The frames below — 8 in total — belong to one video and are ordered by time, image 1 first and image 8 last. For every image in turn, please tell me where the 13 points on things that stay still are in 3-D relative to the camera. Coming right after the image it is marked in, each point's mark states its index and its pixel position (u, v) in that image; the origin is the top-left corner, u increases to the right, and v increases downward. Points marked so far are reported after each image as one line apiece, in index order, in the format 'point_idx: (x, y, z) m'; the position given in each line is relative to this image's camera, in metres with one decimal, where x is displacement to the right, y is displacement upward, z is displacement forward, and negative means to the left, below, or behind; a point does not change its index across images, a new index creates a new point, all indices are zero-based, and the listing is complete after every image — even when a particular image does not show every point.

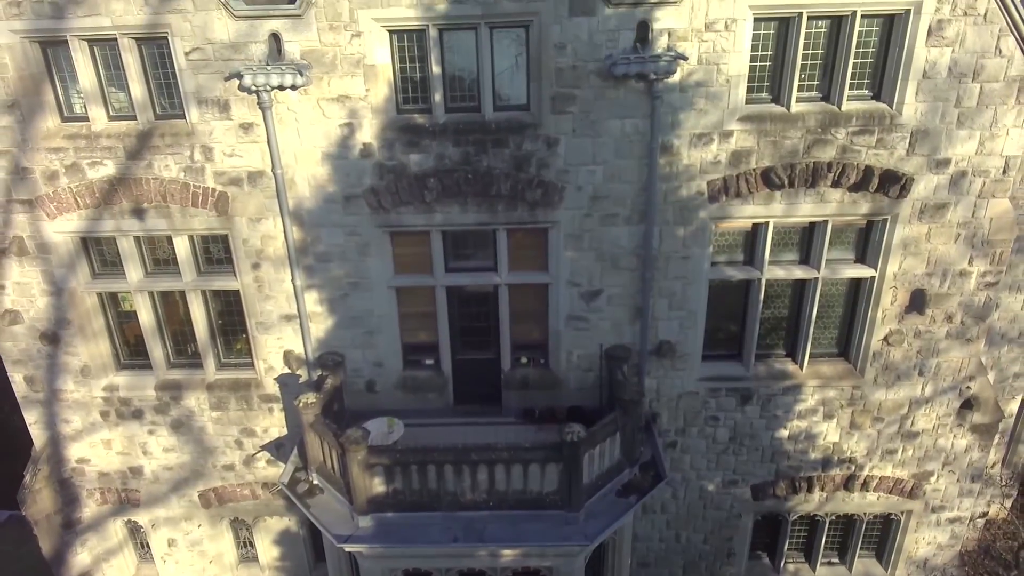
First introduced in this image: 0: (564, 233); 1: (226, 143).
0: (+0.9, +1.0, +11.6) m
1: (-4.8, +2.4, +11.0) m
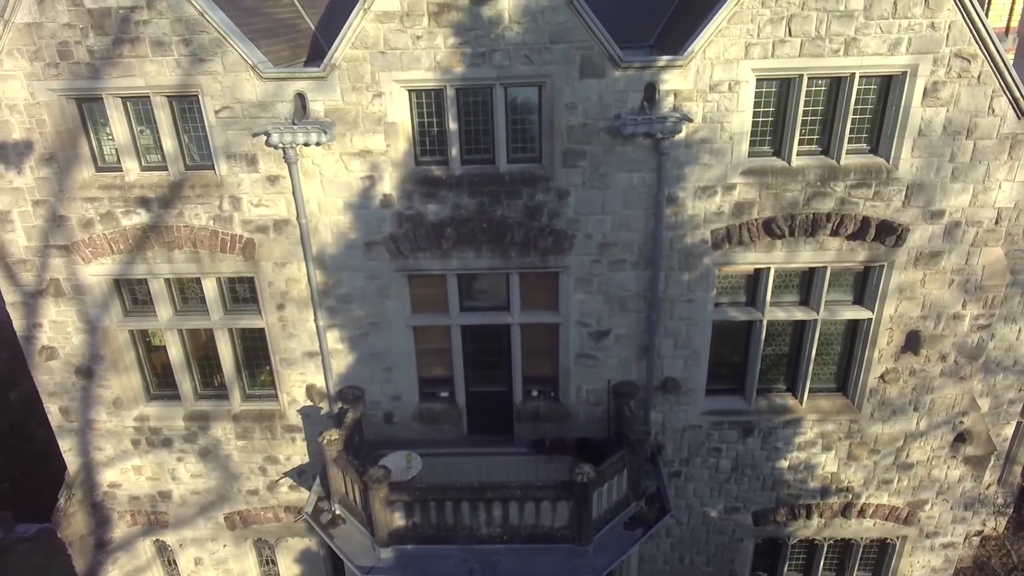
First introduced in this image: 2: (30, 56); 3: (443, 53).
0: (+1.1, +0.2, +12.1) m
1: (-4.5, +1.6, +11.6) m
2: (-7.8, +3.8, +10.7) m
3: (-1.1, +3.8, +10.6) m
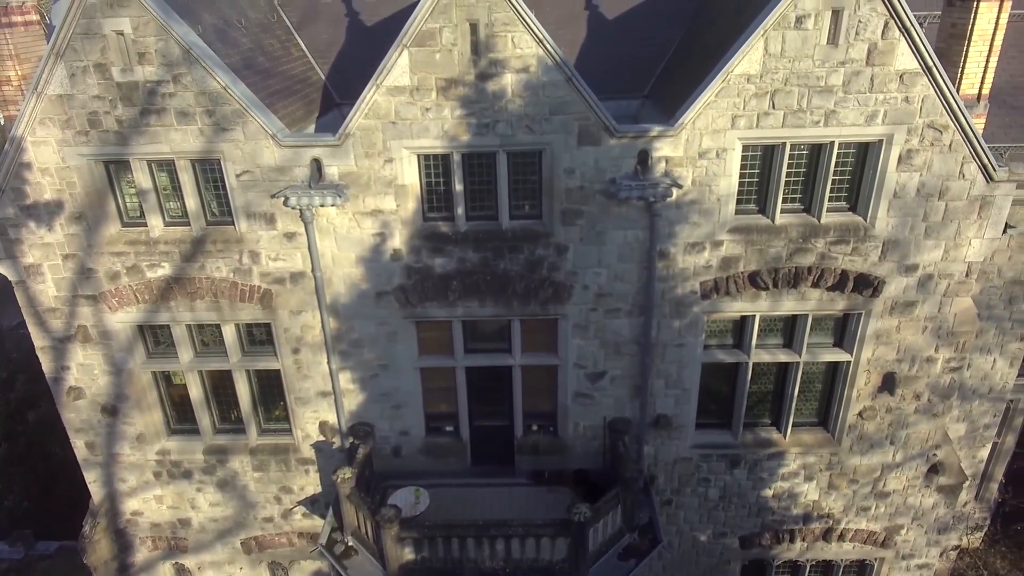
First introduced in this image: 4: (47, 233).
0: (+1.2, -0.7, +12.9) m
1: (-4.5, +0.7, +12.3) m
2: (-7.8, +2.8, +11.4) m
3: (-1.1, +2.8, +11.3) m
4: (-8.7, +1.0, +12.3) m
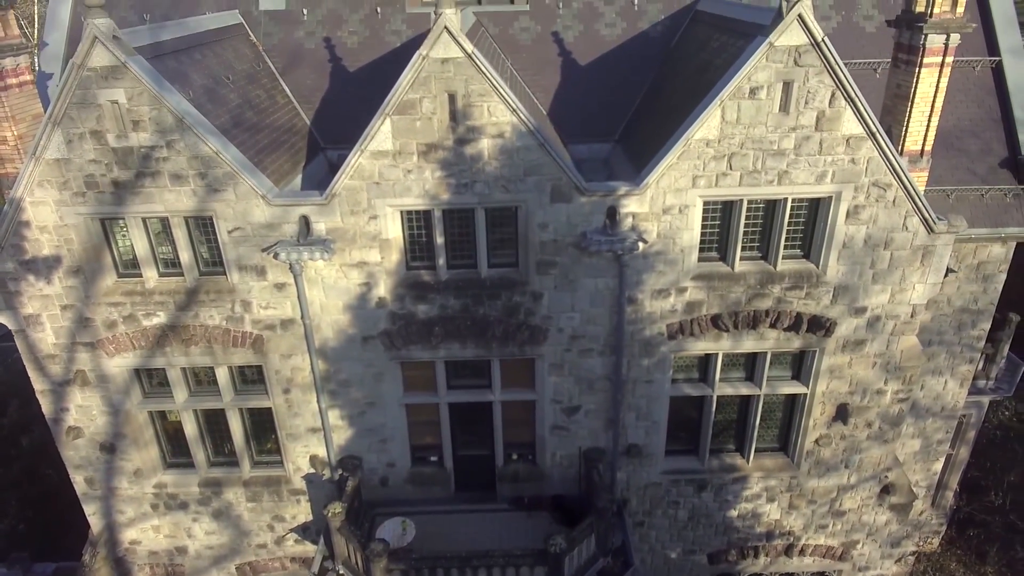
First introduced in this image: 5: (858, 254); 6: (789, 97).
0: (+0.8, -1.6, +13.7) m
1: (-4.9, -0.2, +13.0) m
2: (-8.2, +1.8, +12.0) m
3: (-1.5, +1.9, +12.0) m
4: (-9.1, 0.0, +12.9) m
5: (+6.6, +0.7, +12.6) m
6: (+4.7, +3.3, +11.3) m
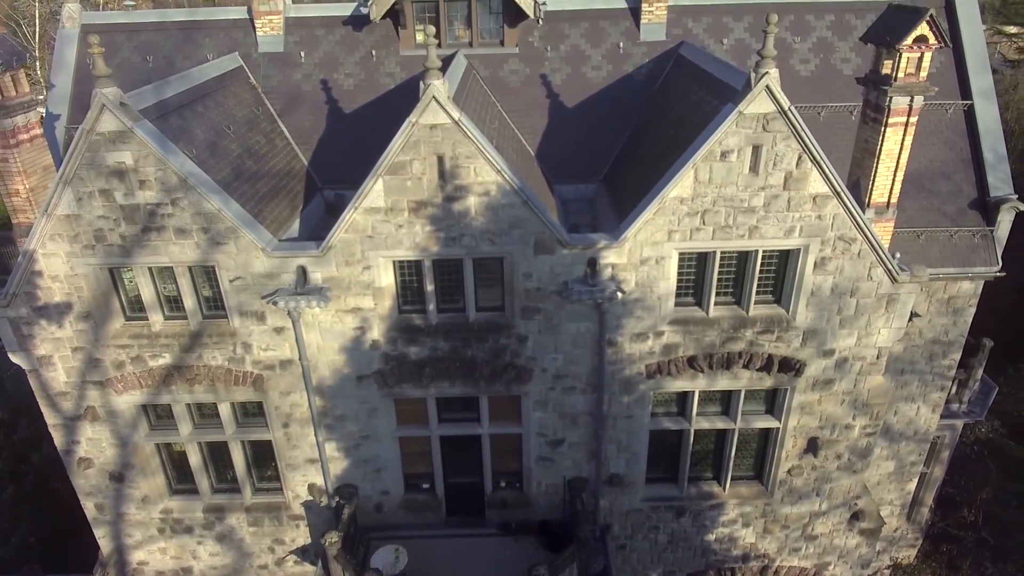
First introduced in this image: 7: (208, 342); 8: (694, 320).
0: (+0.5, -2.5, +14.5) m
1: (-5.2, -1.1, +13.7) m
2: (-8.5, +0.9, +12.7) m
3: (-1.8, +1.0, +12.7) m
4: (-9.4, -0.9, +13.6) m
5: (+6.3, -0.3, +13.3) m
6: (+4.5, +2.3, +12.0) m
7: (-6.3, -1.1, +13.7) m
8: (+3.8, -0.7, +13.6) m
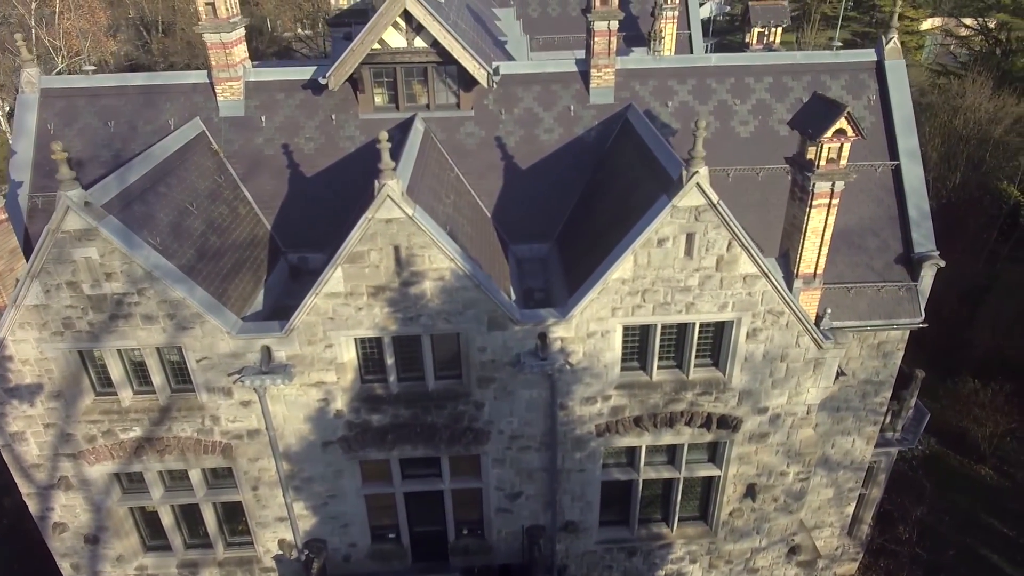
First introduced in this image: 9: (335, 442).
0: (-0.5, -4.0, +15.4) m
1: (-6.1, -2.7, +14.4) m
2: (-9.4, -0.8, +13.2) m
3: (-2.7, -0.6, +13.4) m
4: (-10.3, -2.6, +14.1) m
5: (+5.4, -1.7, +14.4) m
6: (+3.5, +0.9, +12.9) m
7: (-7.3, -2.8, +14.3) m
8: (+2.8, -2.1, +14.6) m
9: (-4.0, -3.5, +14.9) m
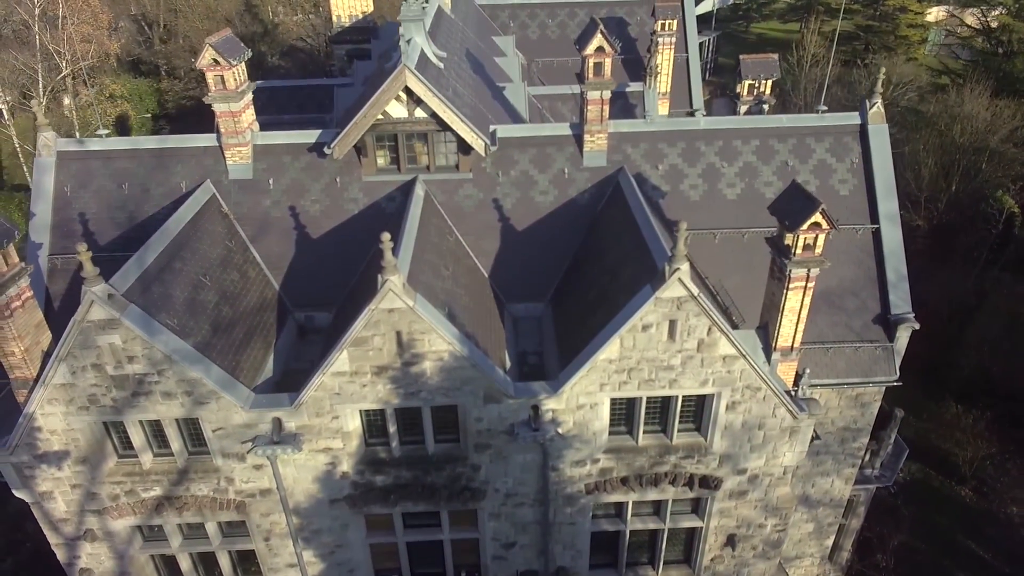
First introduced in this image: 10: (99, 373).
0: (-0.6, -5.6, +16.4) m
1: (-6.3, -4.4, +15.4) m
2: (-9.6, -2.5, +14.2) m
3: (-2.8, -2.3, +14.4) m
4: (-10.4, -4.2, +15.1) m
5: (+5.3, -3.4, +15.4) m
6: (+3.4, -0.9, +13.8) m
7: (-7.4, -4.4, +15.4) m
8: (+2.7, -3.8, +15.6) m
9: (-4.1, -5.1, +16.0) m
10: (-8.6, -1.8, +13.8) m
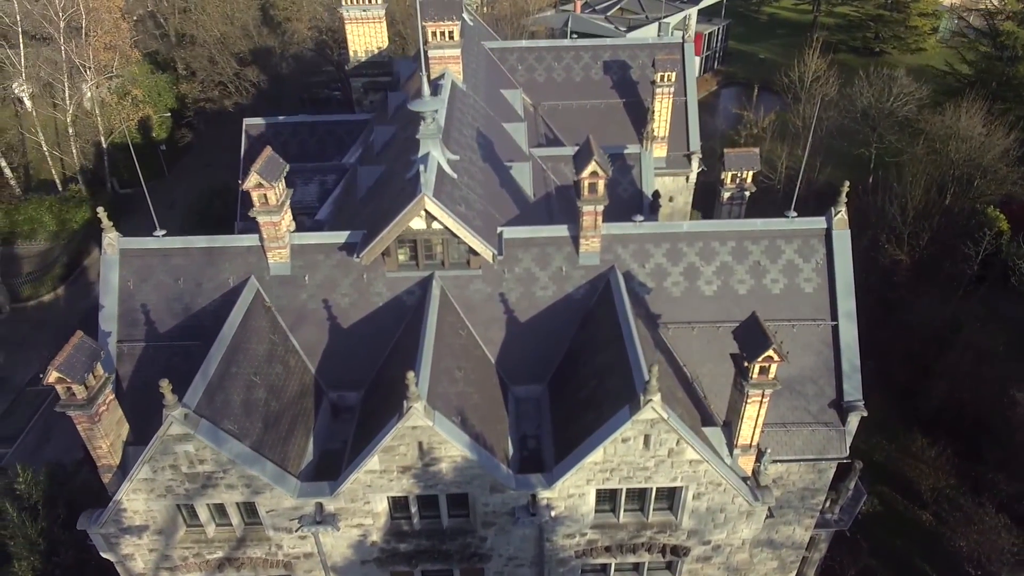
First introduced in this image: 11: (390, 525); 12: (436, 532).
0: (-0.6, -8.4, +19.6) m
1: (-6.2, -7.2, +18.6) m
2: (-9.5, -5.3, +17.3) m
3: (-2.8, -5.2, +17.4) m
4: (-10.4, -7.0, +18.3) m
5: (+5.3, -6.3, +18.4) m
6: (+3.4, -3.9, +16.7) m
7: (-7.4, -7.2, +18.6) m
8: (+2.7, -6.7, +18.6) m
9: (-4.1, -7.9, +19.2) m
10: (-8.6, -4.7, +16.8) m
11: (-3.4, -6.7, +18.6) m
12: (-2.1, -6.9, +18.6) m
